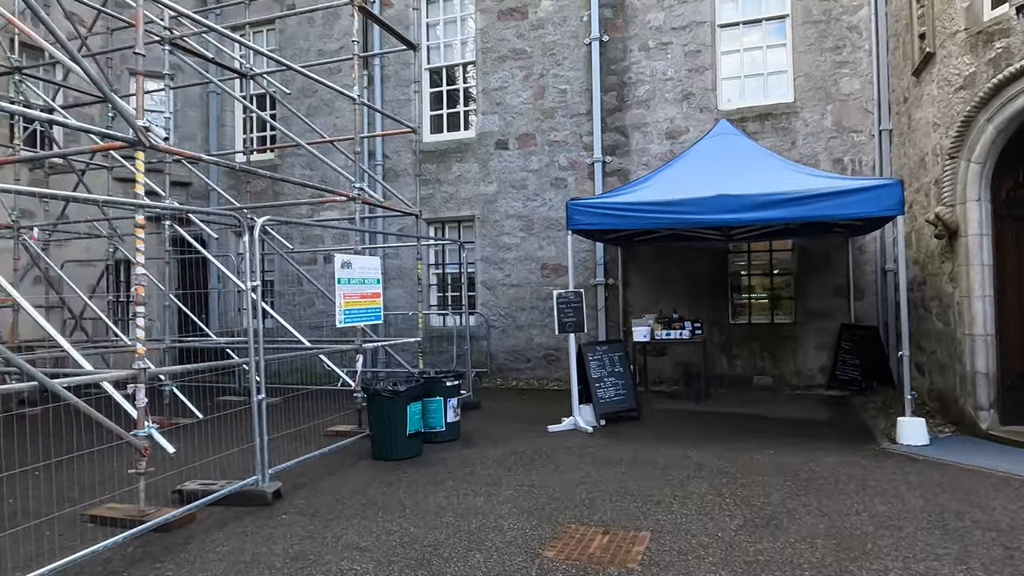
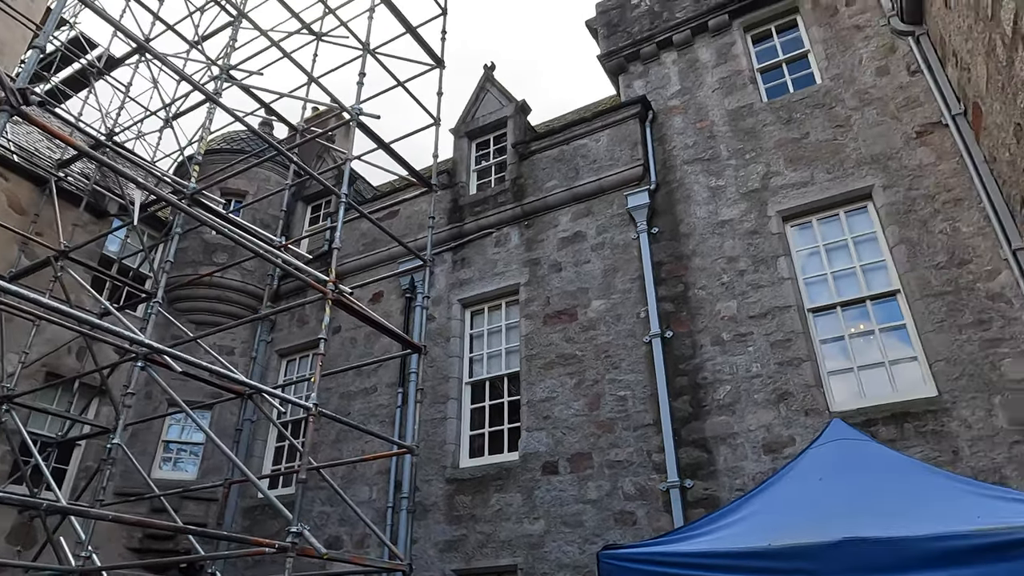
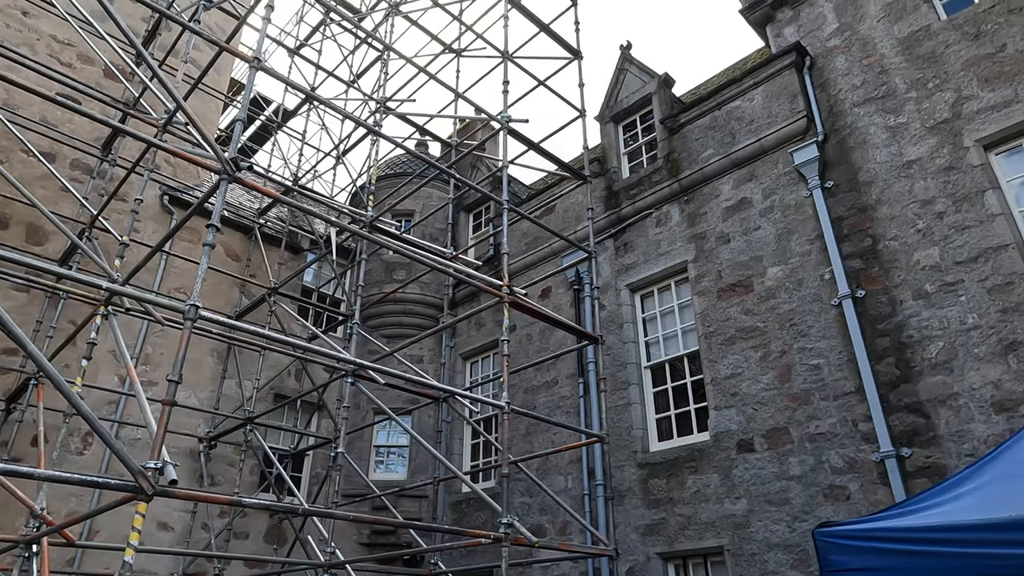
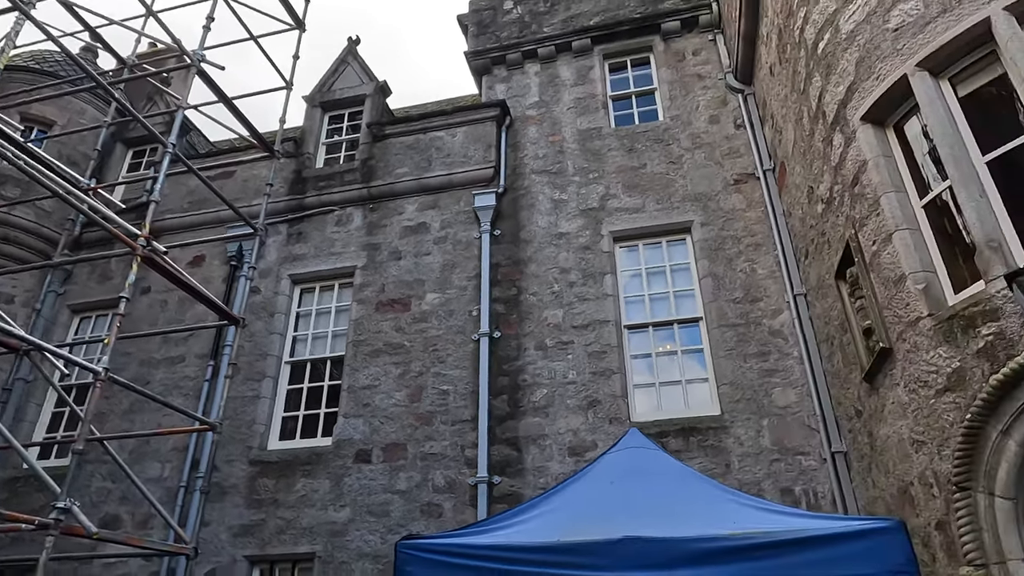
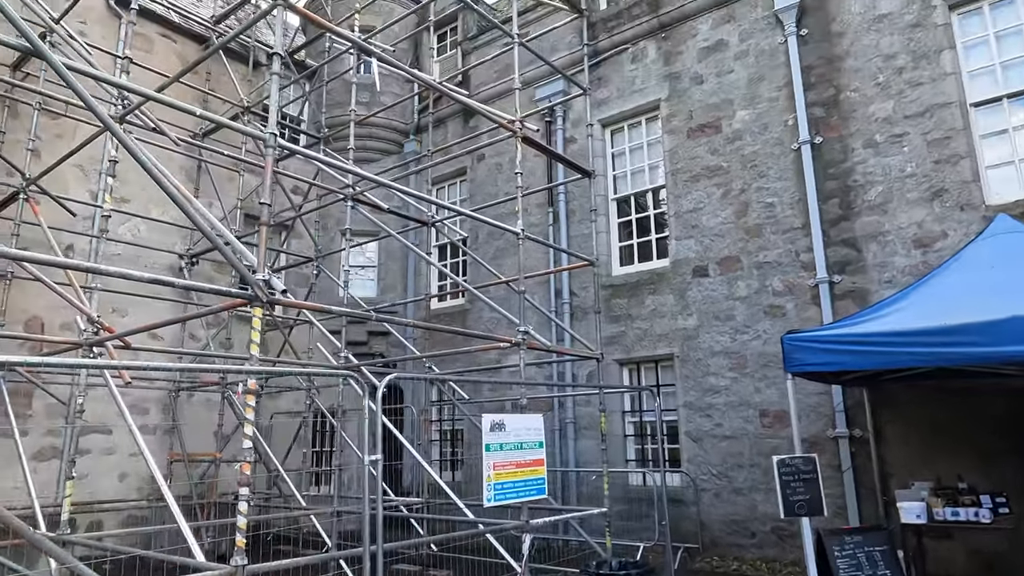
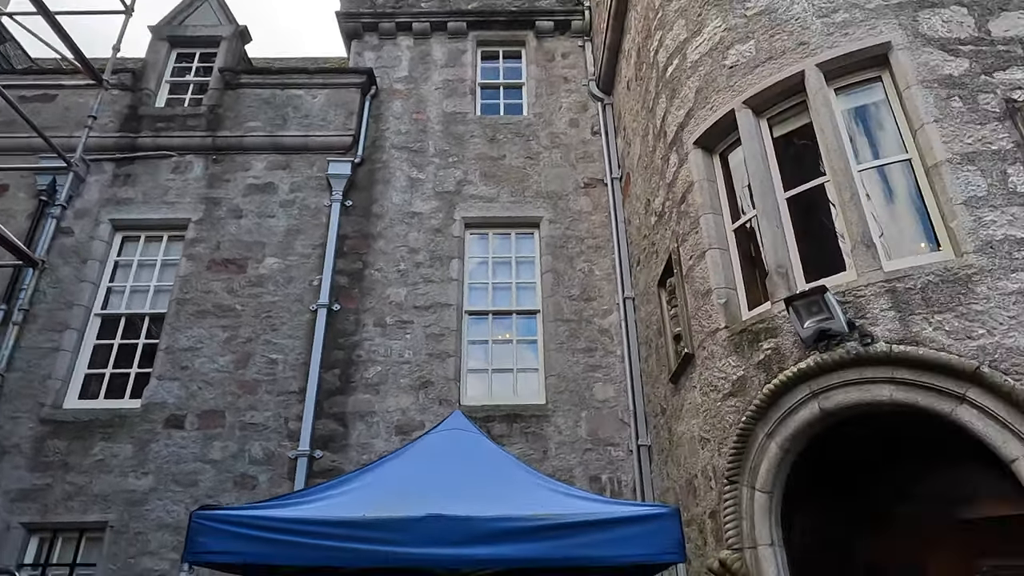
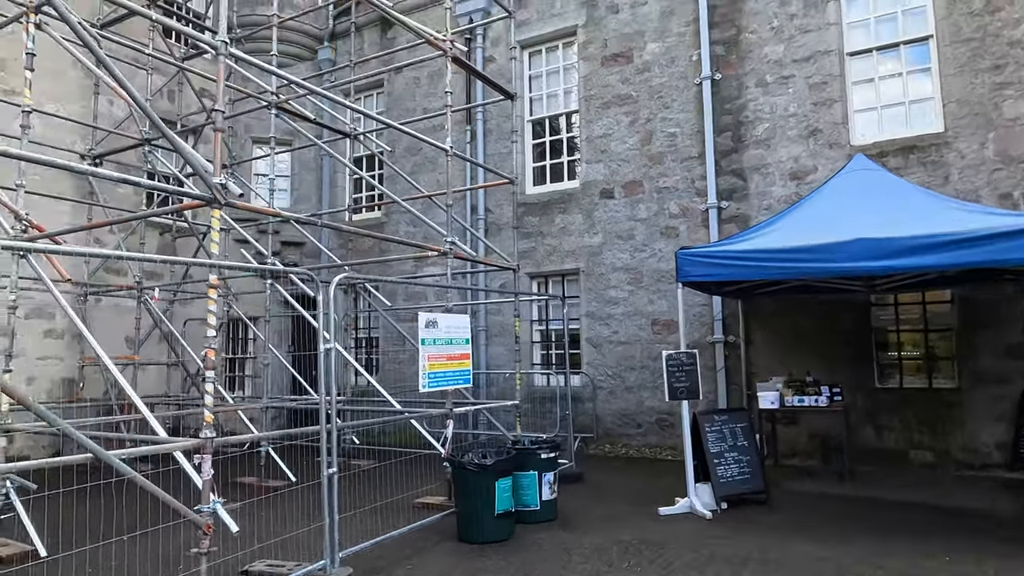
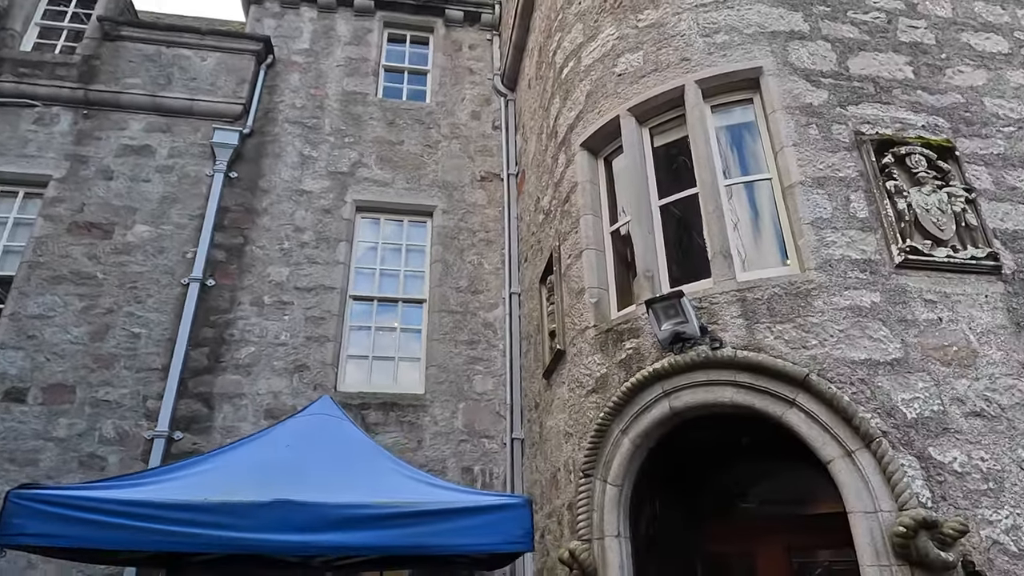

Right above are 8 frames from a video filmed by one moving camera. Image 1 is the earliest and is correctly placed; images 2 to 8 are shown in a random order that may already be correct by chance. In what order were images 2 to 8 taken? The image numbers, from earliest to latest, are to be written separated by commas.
7, 5, 3, 2, 4, 6, 8
